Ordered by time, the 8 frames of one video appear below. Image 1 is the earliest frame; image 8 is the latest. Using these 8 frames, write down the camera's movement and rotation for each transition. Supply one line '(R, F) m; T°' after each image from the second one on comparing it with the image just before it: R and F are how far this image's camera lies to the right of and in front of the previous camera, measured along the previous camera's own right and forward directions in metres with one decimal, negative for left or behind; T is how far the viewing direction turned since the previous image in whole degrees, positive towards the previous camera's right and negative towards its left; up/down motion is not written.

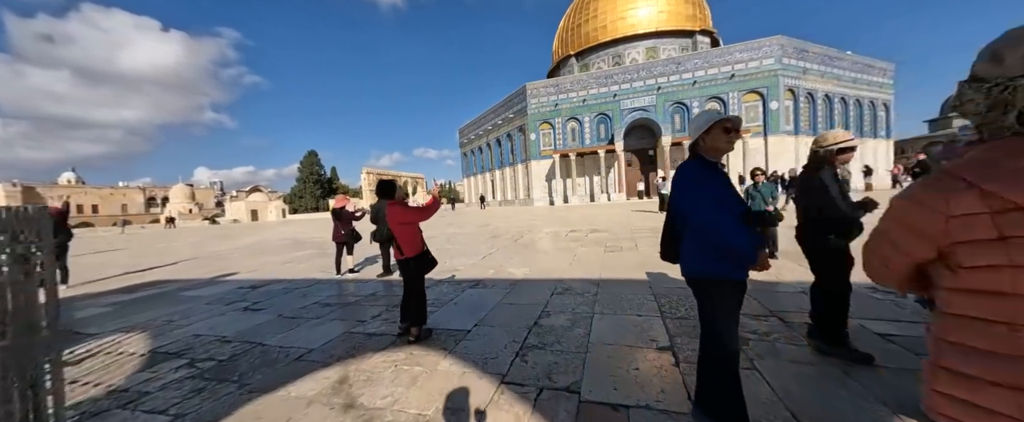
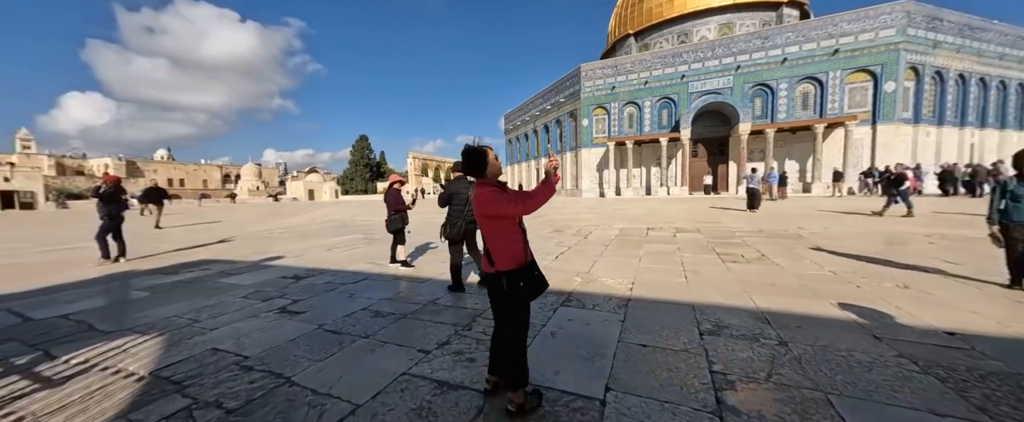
(-0.6, +1.0) m; -7°
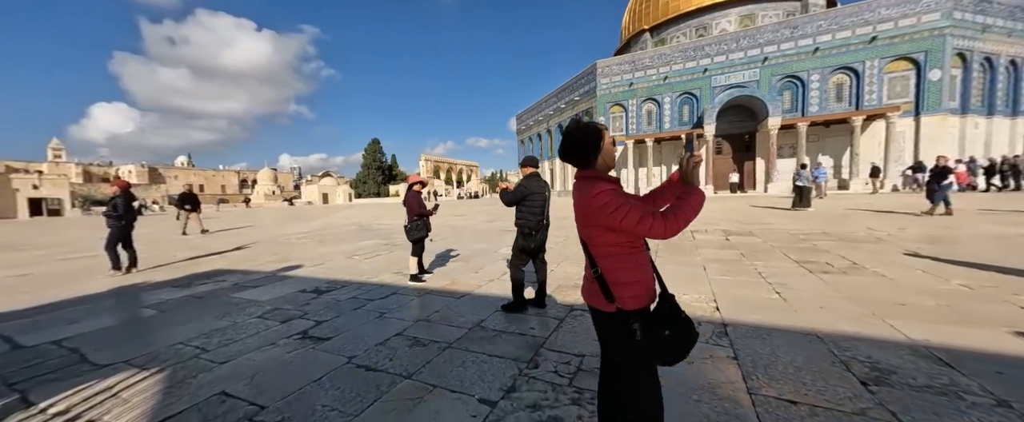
(-0.4, +0.5) m; -2°
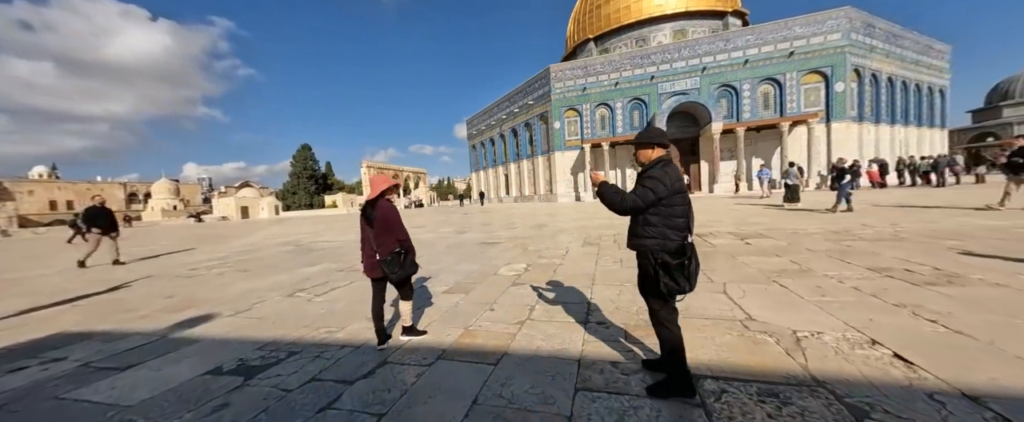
(-0.7, +1.1) m; +10°
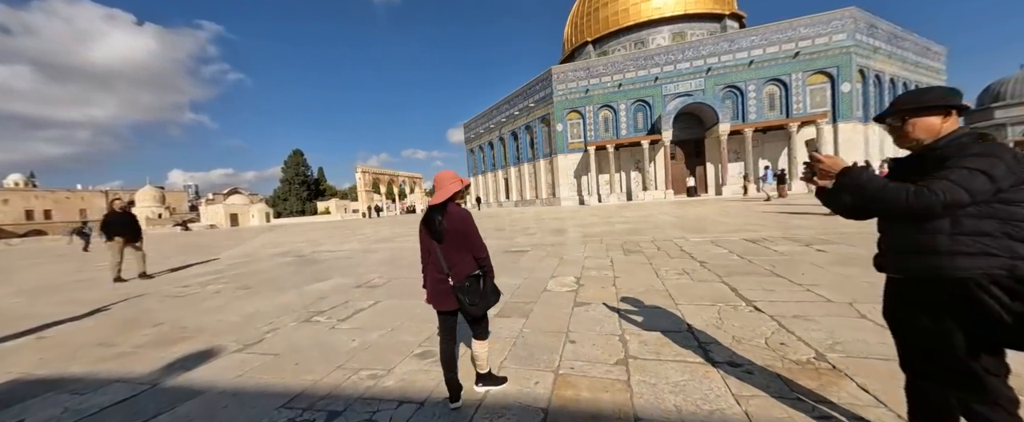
(-0.7, +0.6) m; +1°
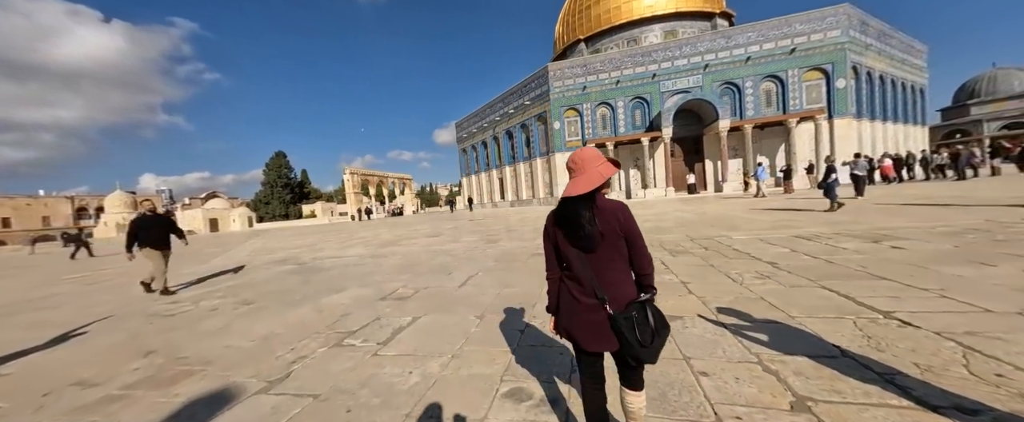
(-0.7, +0.5) m; +2°
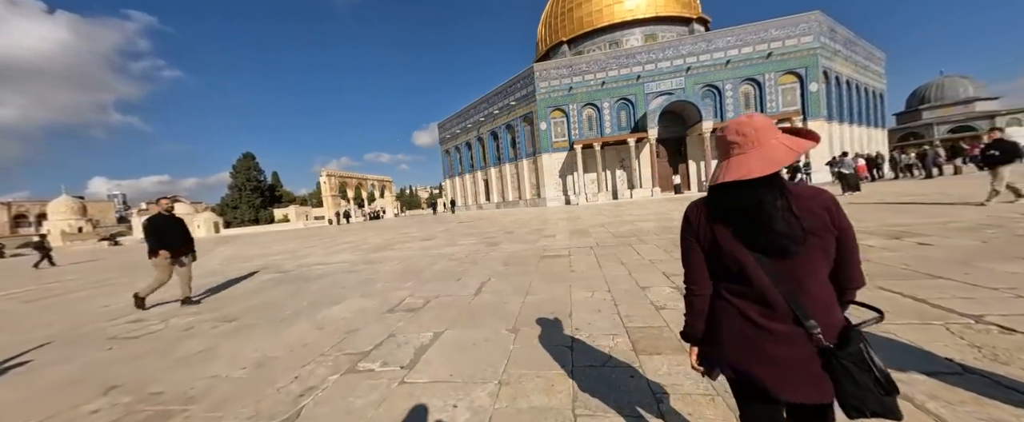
(-0.5, +0.4) m; +4°
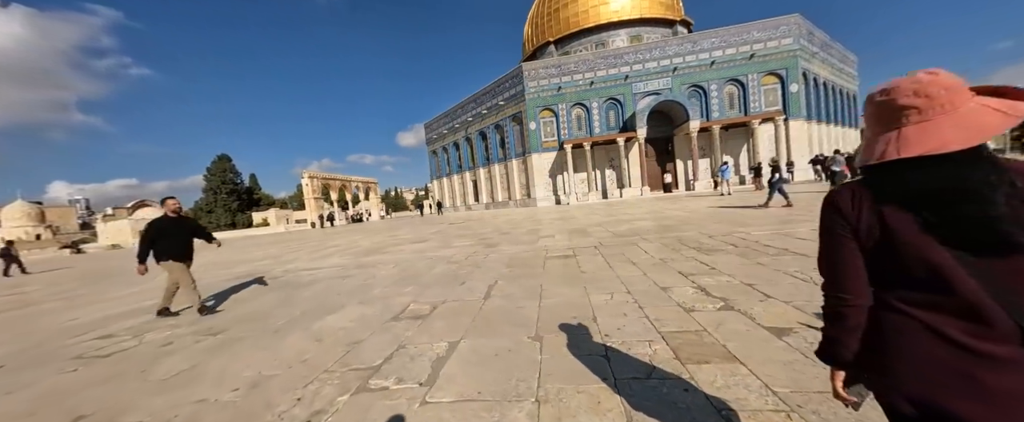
(-0.3, +0.2) m; +3°
